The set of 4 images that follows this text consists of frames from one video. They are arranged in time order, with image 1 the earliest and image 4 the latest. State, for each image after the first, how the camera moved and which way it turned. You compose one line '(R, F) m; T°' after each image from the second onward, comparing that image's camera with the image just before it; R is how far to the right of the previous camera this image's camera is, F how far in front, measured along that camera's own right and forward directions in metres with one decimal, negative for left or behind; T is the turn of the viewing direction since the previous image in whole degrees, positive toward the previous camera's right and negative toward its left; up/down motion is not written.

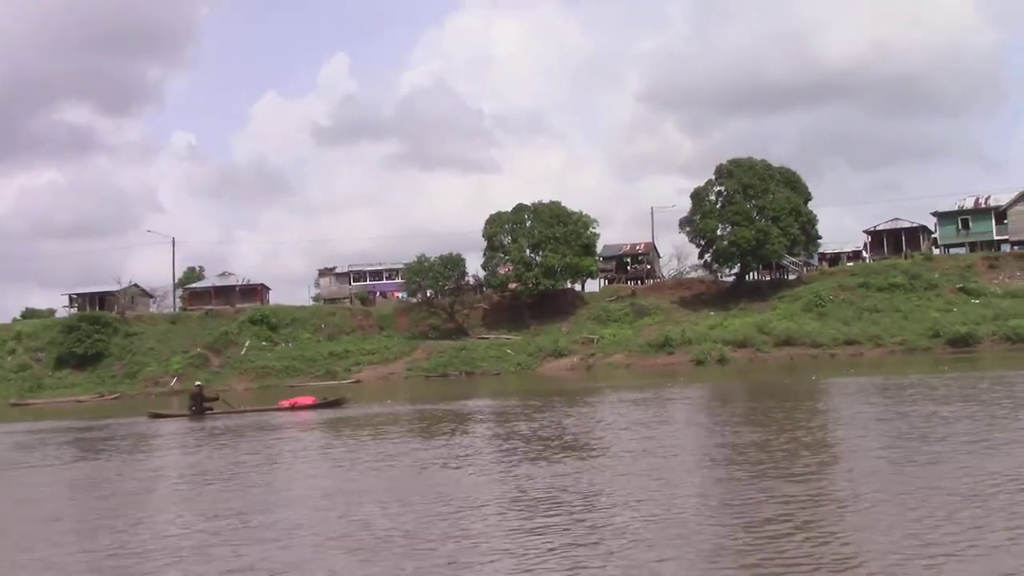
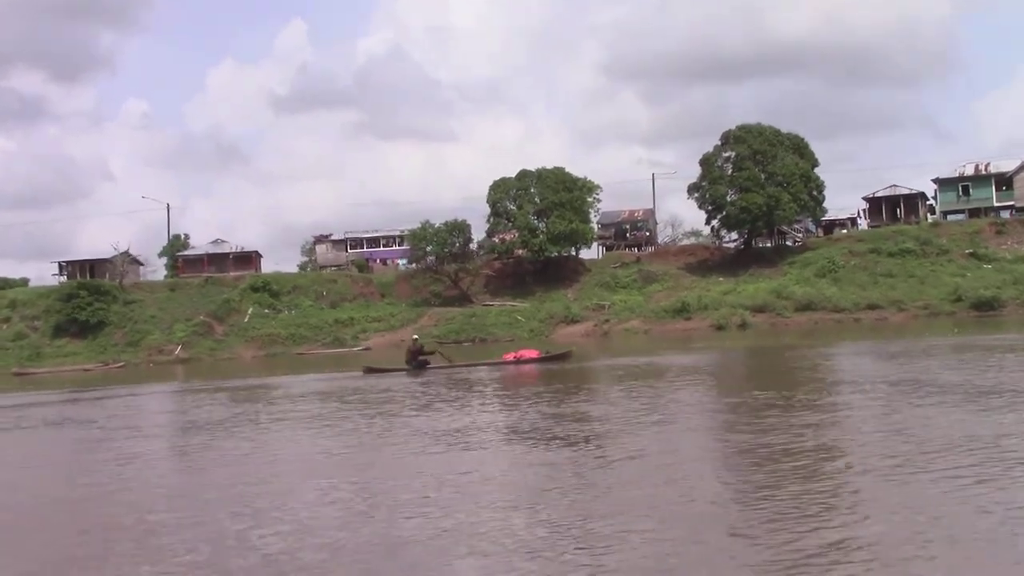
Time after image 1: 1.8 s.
(-2.0, +0.4) m; +2°
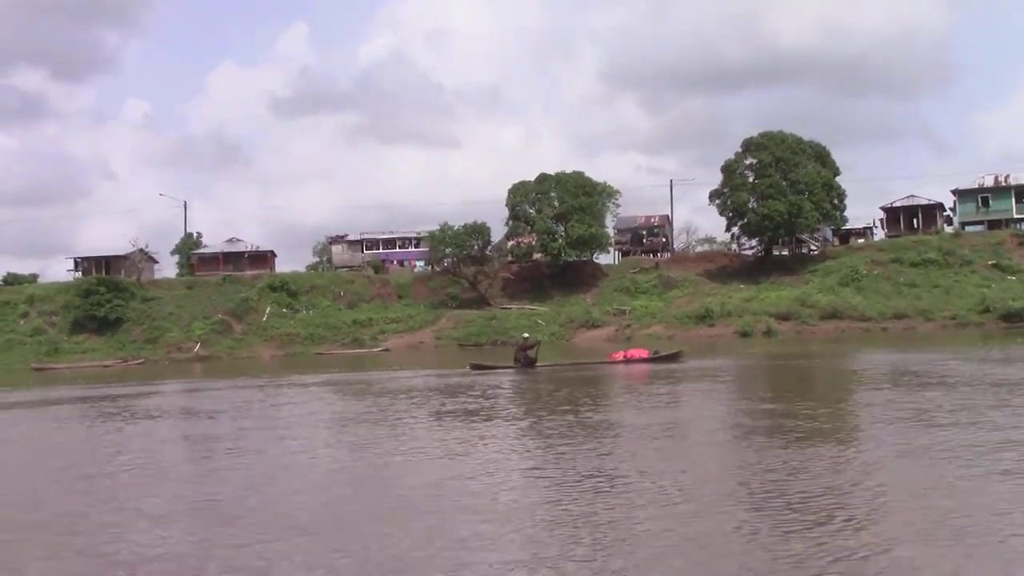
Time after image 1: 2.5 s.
(-0.9, +0.1) m; 0°
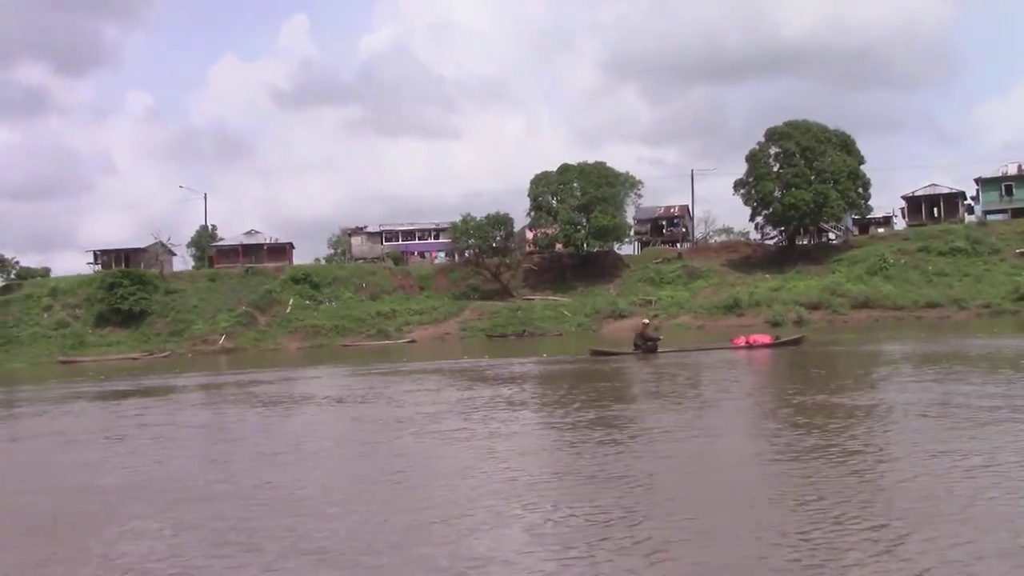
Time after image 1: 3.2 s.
(-0.9, +0.1) m; 0°
